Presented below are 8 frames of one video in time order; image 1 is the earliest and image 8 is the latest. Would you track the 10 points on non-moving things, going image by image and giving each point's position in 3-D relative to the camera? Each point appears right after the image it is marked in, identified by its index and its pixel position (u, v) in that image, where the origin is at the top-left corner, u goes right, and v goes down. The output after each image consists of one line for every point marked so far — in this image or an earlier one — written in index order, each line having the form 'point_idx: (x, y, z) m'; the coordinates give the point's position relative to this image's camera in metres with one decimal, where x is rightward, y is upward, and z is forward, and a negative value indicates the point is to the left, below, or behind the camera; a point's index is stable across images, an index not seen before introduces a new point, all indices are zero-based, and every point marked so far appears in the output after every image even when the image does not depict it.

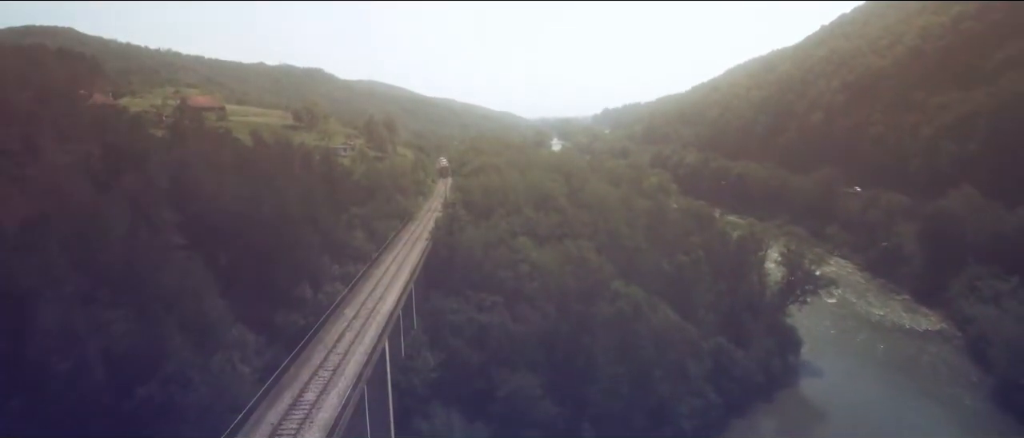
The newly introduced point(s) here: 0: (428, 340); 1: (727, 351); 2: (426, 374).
0: (-2.1, -2.8, +15.7) m
1: (+6.3, -3.7, +19.6) m
2: (-2.0, -3.4, +14.7) m
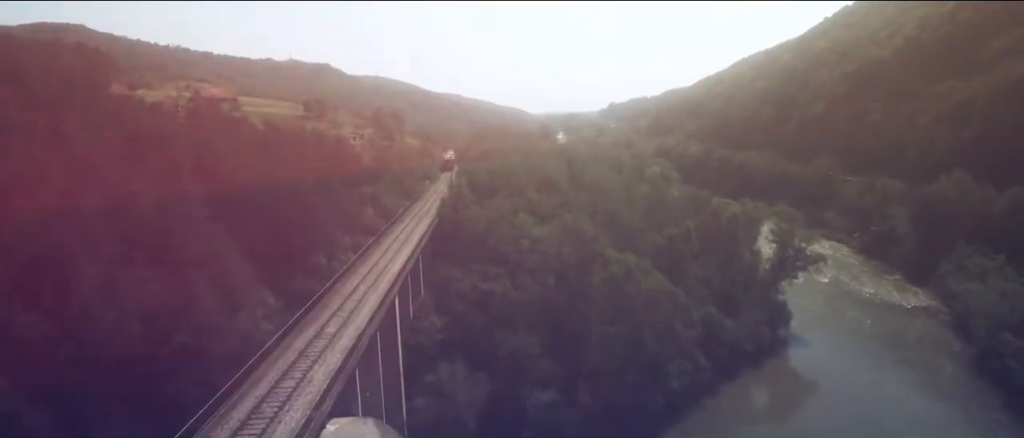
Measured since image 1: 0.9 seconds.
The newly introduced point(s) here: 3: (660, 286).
0: (-2.1, -2.1, +16.8) m
1: (+6.3, -2.9, +20.6) m
2: (-2.0, -2.7, +15.8) m
3: (+3.8, -1.5, +17.5) m
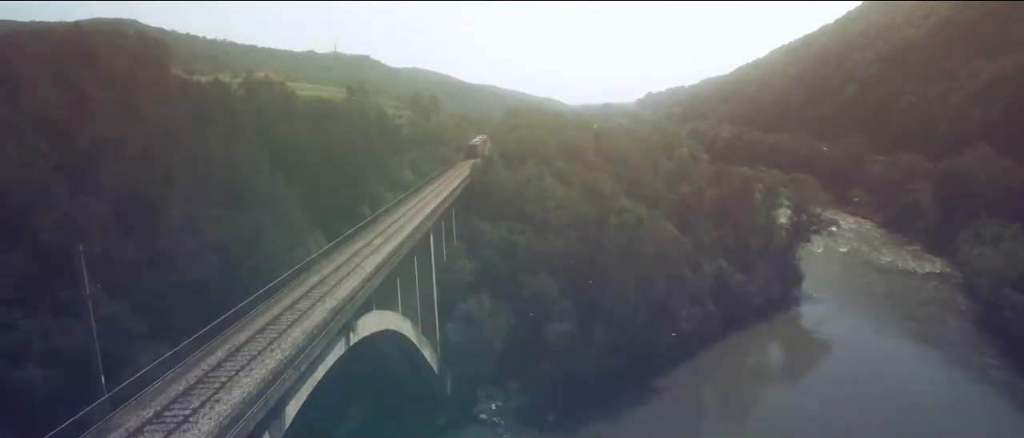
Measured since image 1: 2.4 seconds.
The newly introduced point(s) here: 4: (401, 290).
0: (-1.4, -0.9, +18.7) m
1: (+7.2, -1.7, +21.9) m
2: (-1.3, -1.5, +17.6) m
3: (+4.5, -0.3, +19.0) m
4: (-2.4, -1.4, +13.9) m
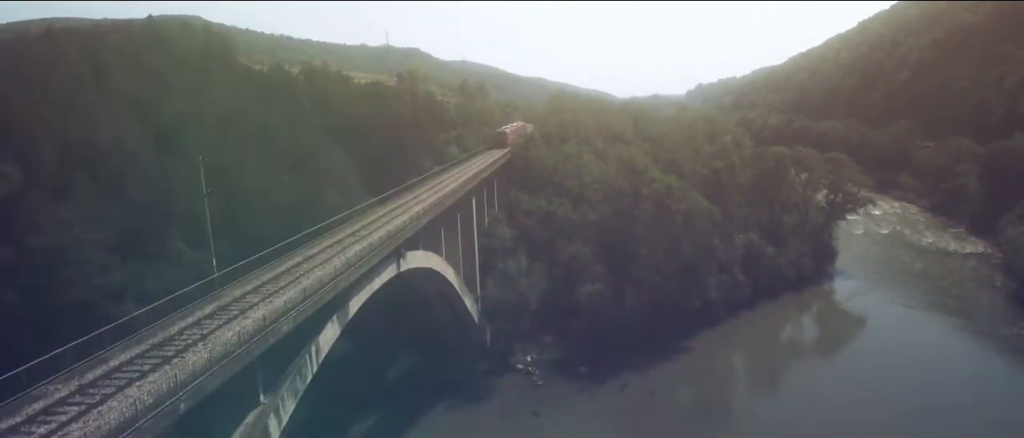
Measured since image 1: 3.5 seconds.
0: (-0.2, 0.0, +20.0) m
1: (+8.6, -0.9, +22.6) m
2: (-0.3, -0.6, +18.9) m
3: (+5.7, +0.5, +19.9) m
4: (-1.6, -0.6, +15.4) m
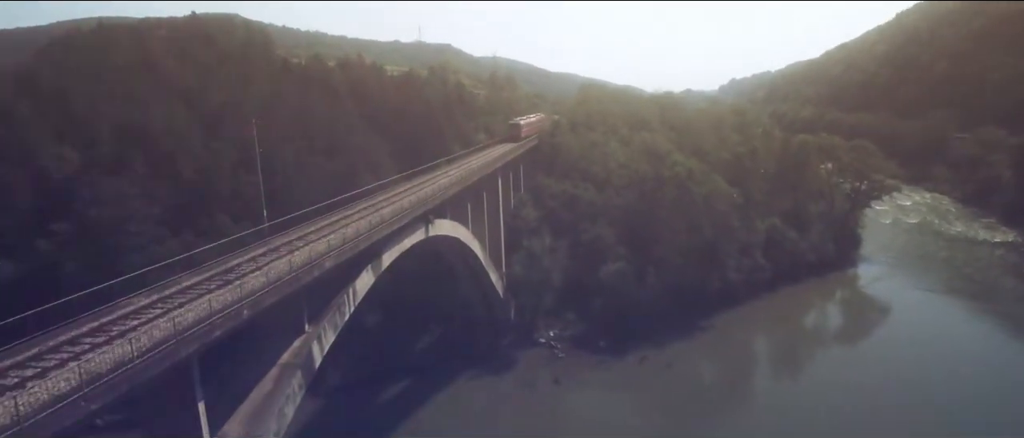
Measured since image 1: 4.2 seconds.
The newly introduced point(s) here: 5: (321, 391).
0: (+0.6, +0.5, +20.7) m
1: (+9.5, -0.4, +22.9) m
2: (+0.5, -0.1, +19.6) m
3: (+6.5, +1.0, +20.3) m
4: (-1.0, 0.0, +16.1) m
5: (-4.6, -4.2, +15.8) m
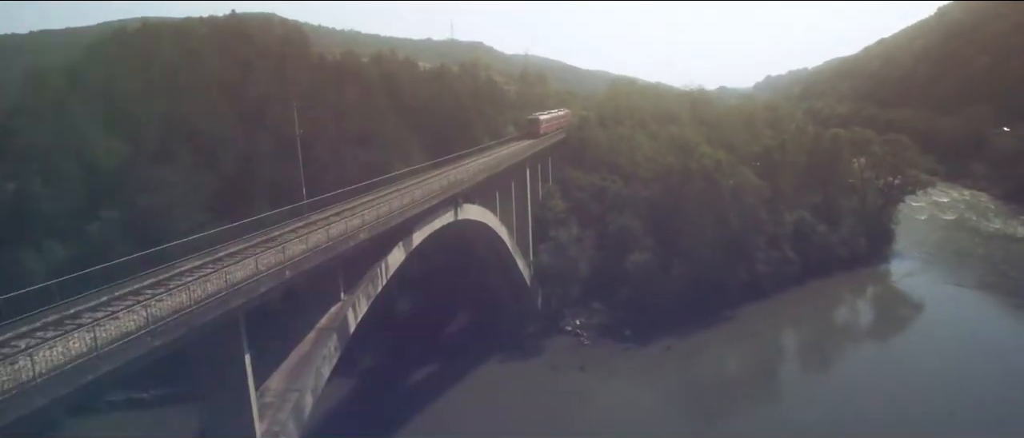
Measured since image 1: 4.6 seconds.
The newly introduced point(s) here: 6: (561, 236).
0: (+1.5, +0.8, +21.0) m
1: (+10.5, -0.2, +22.8) m
2: (+1.4, +0.2, +19.9) m
3: (+7.4, +1.3, +20.3) m
4: (-0.3, +0.2, +16.5) m
5: (-4.0, -3.9, +16.3) m
6: (+1.5, -0.6, +19.2) m
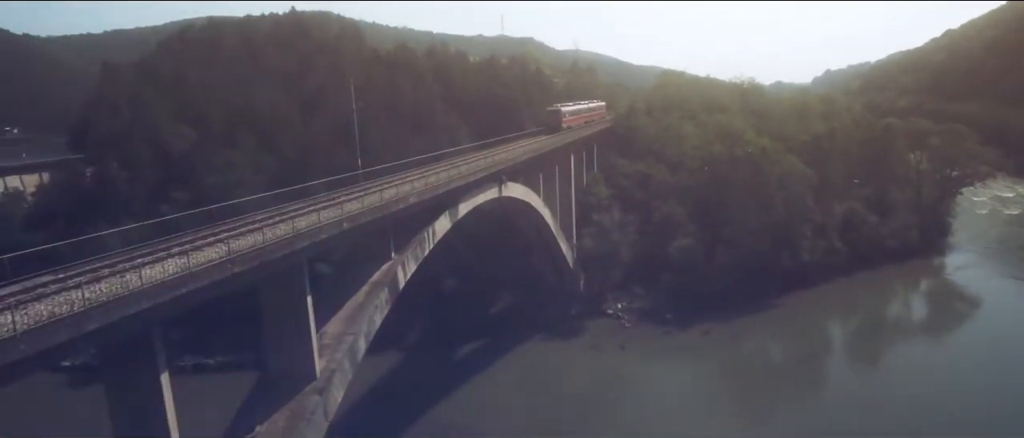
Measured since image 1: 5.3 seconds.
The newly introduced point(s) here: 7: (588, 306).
0: (+3.0, +1.2, +21.3) m
1: (+12.1, +0.1, +22.4) m
2: (+2.8, +0.6, +20.3) m
3: (+8.8, +1.6, +20.2) m
4: (+0.9, +0.7, +17.0) m
5: (-2.9, -3.4, +17.1) m
6: (+2.8, -0.2, +19.5) m
7: (+2.2, -2.6, +19.1) m
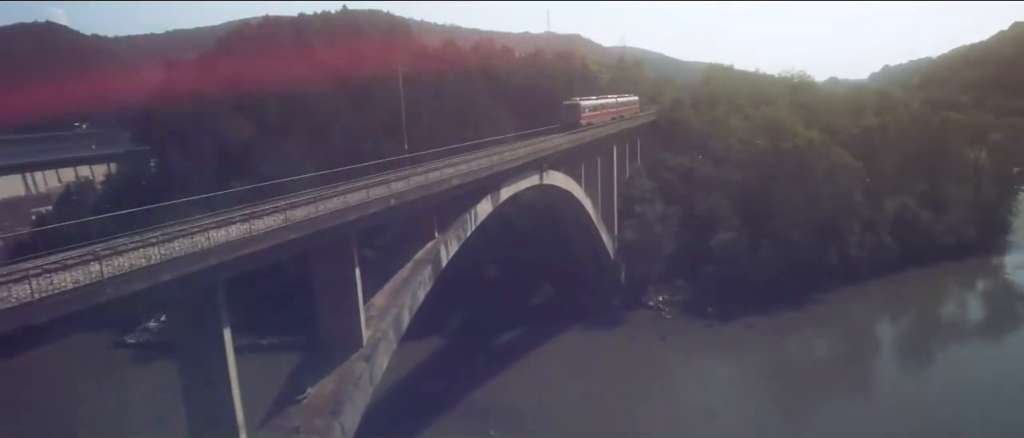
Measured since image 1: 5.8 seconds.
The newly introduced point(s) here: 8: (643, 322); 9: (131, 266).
0: (+4.4, +1.4, +21.3) m
1: (+13.6, +0.2, +21.8) m
2: (+4.1, +0.8, +20.3) m
3: (+10.1, +1.7, +19.8) m
4: (+2.0, +0.9, +17.1) m
5: (-1.8, -3.1, +17.6) m
6: (+4.1, +0.1, +19.6) m
7: (+3.5, -2.4, +19.2) m
8: (+3.8, -2.9, +18.2) m
9: (-3.3, -0.4, +5.5) m
